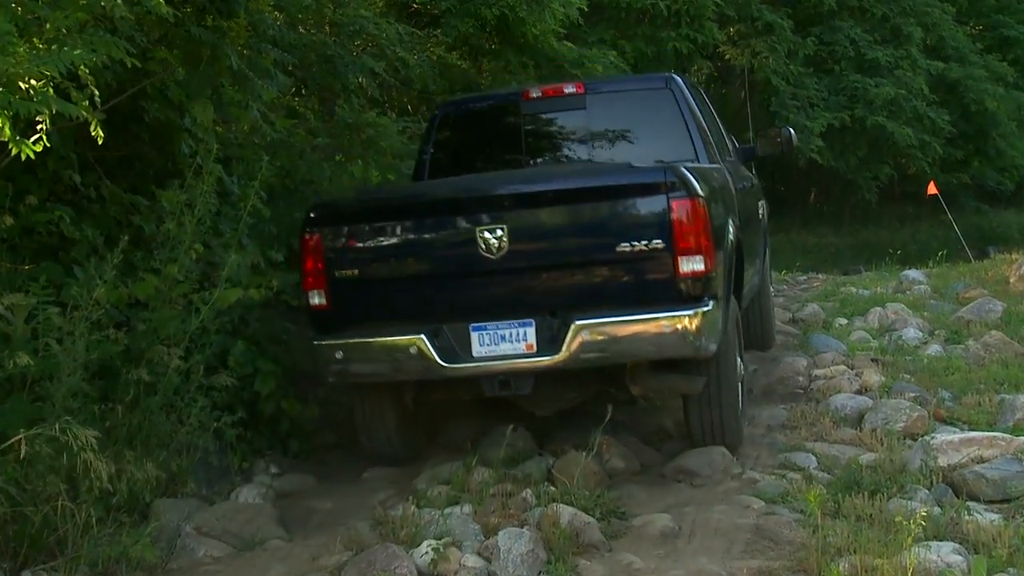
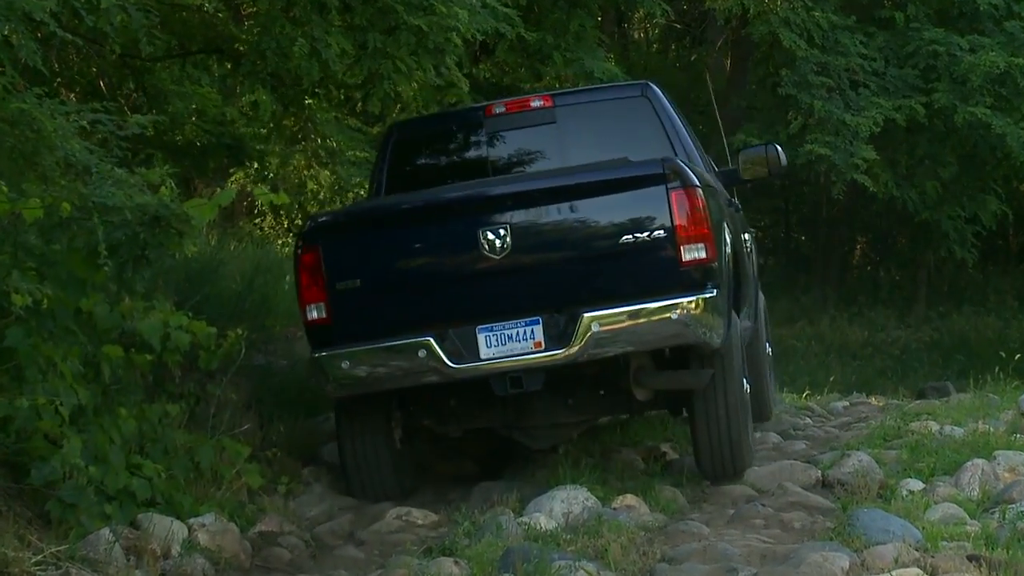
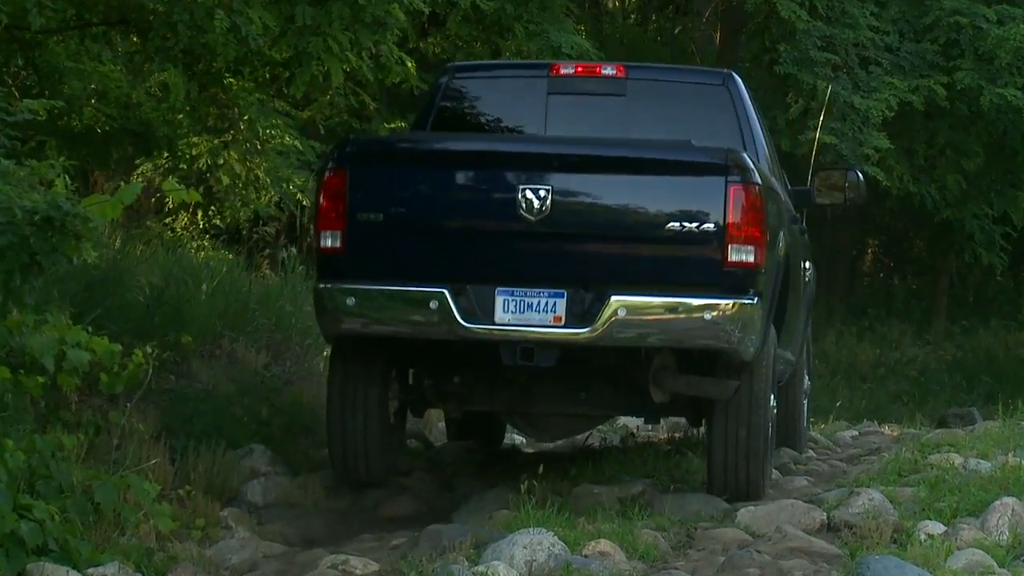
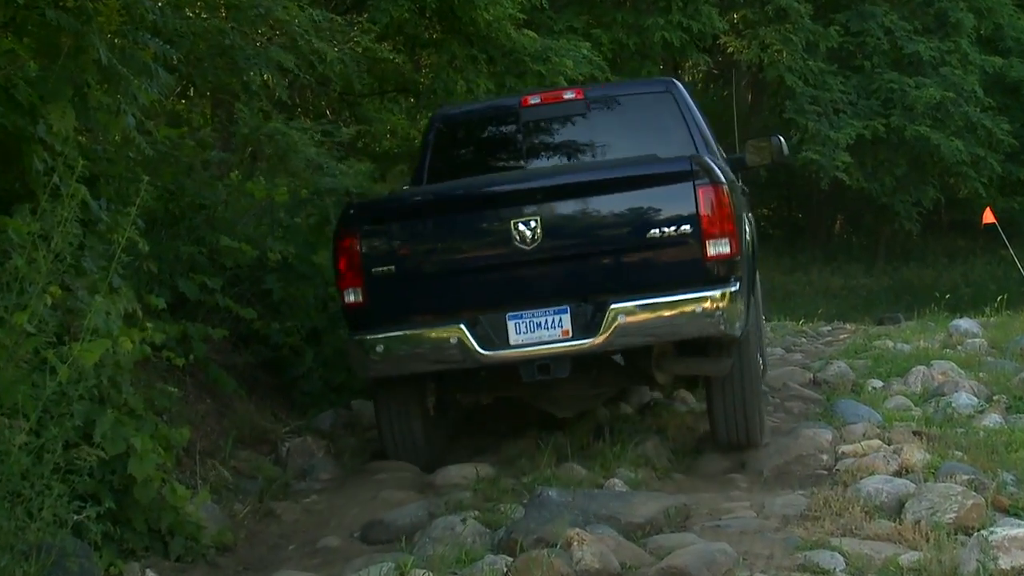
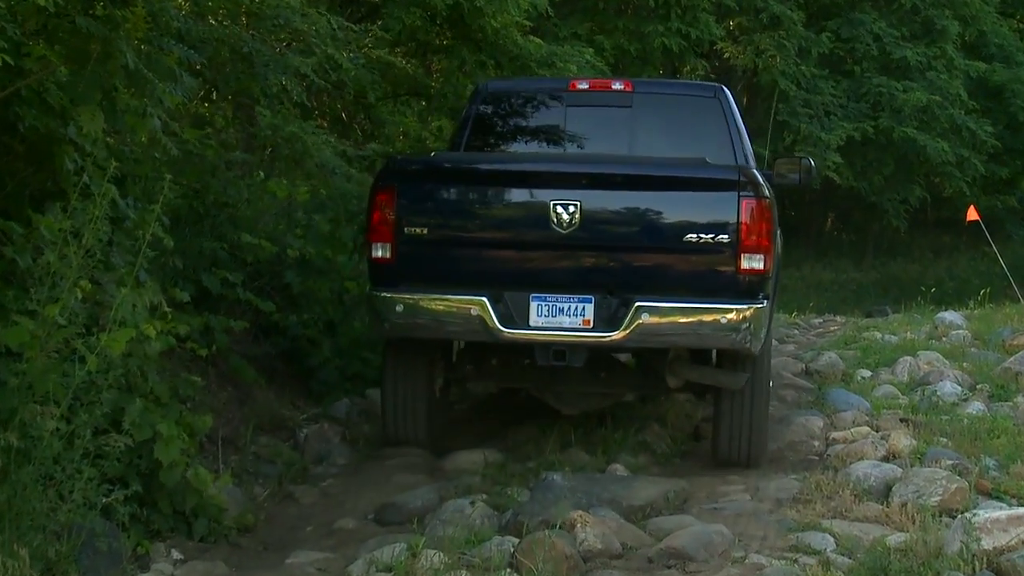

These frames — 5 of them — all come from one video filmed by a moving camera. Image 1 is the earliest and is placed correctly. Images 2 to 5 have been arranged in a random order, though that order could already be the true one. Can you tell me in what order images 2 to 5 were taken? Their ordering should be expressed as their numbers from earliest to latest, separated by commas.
5, 4, 2, 3
